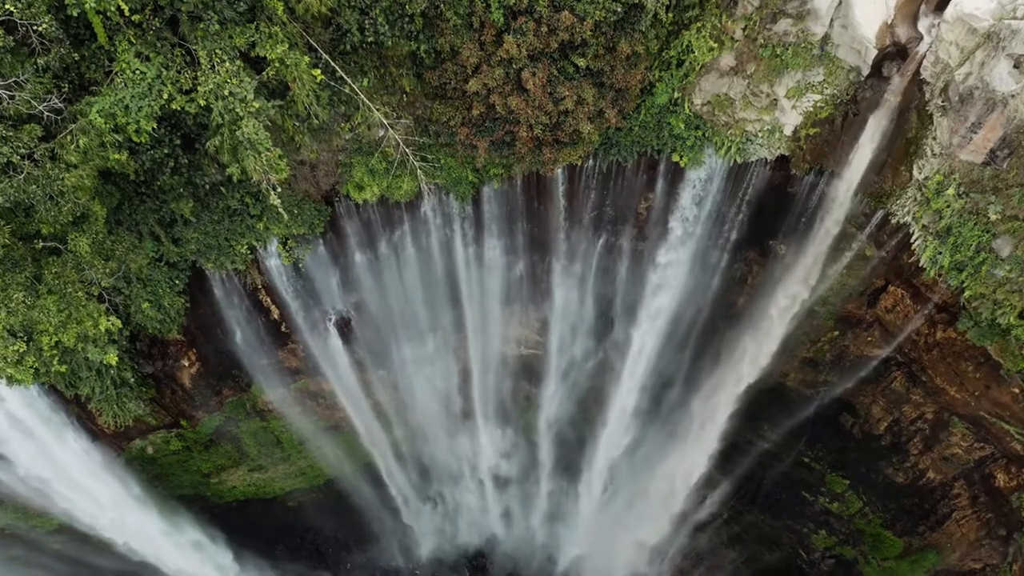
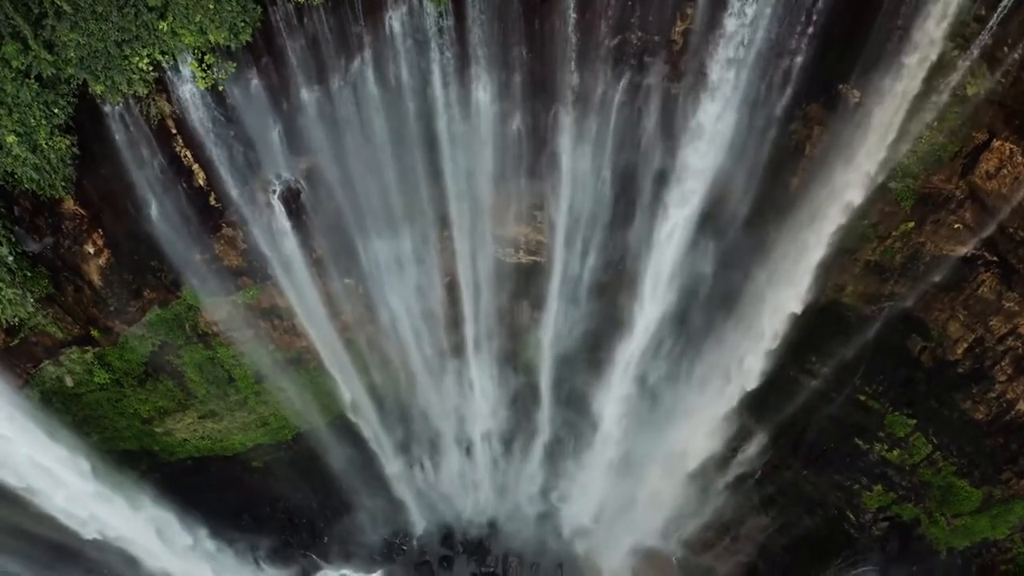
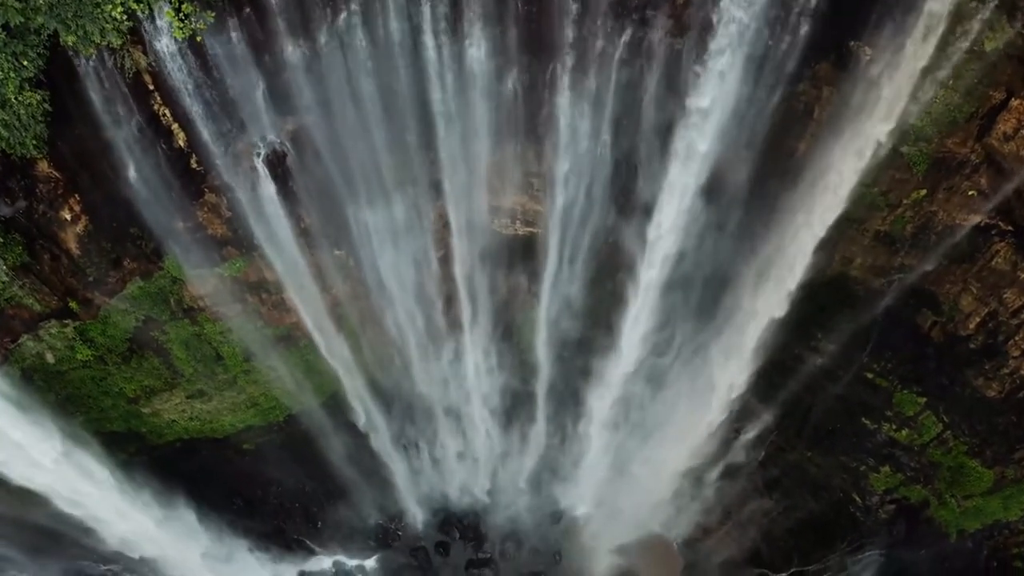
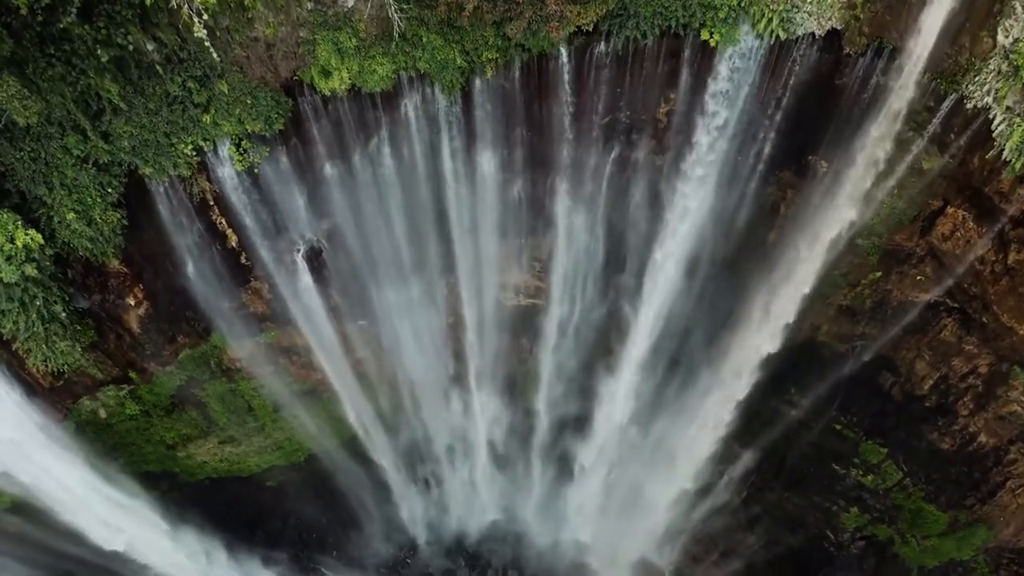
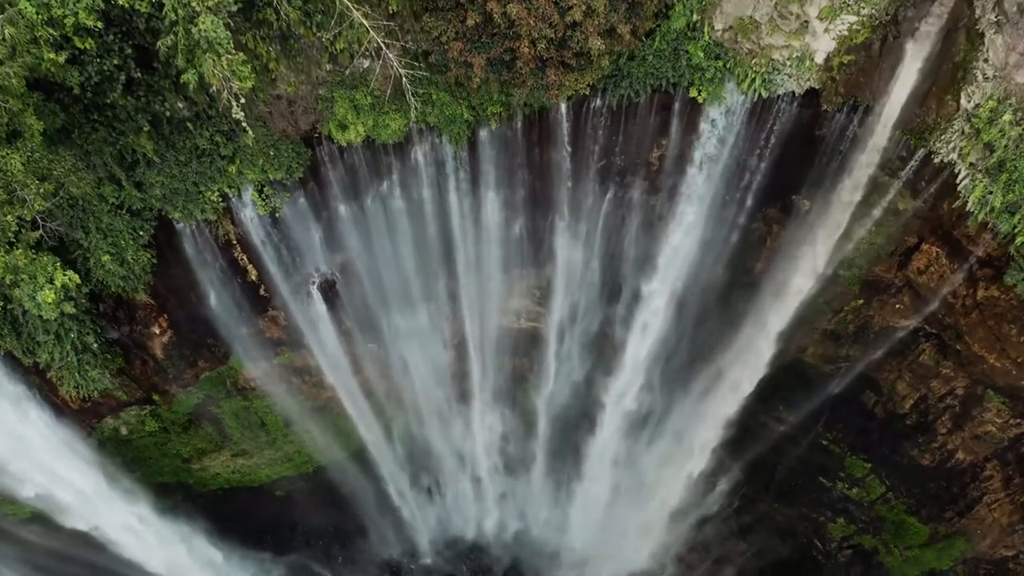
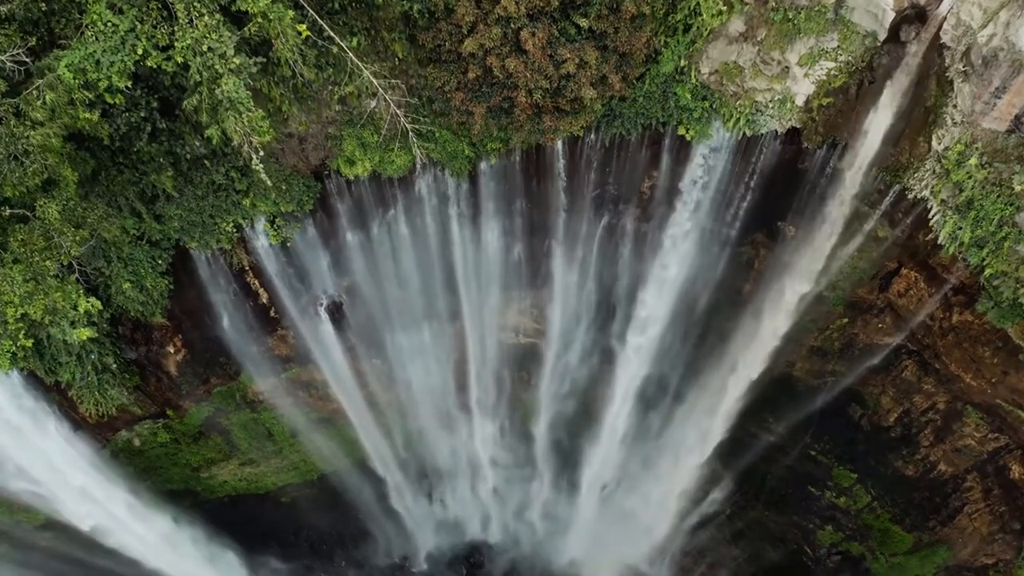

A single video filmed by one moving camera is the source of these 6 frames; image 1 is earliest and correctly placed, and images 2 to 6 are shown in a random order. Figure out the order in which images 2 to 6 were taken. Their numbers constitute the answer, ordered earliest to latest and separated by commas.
6, 5, 4, 2, 3
